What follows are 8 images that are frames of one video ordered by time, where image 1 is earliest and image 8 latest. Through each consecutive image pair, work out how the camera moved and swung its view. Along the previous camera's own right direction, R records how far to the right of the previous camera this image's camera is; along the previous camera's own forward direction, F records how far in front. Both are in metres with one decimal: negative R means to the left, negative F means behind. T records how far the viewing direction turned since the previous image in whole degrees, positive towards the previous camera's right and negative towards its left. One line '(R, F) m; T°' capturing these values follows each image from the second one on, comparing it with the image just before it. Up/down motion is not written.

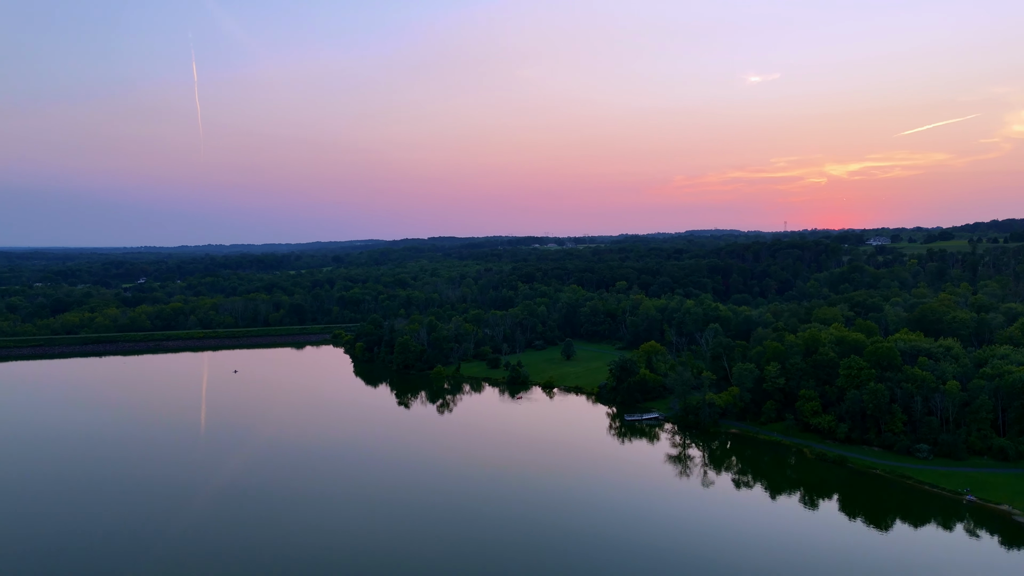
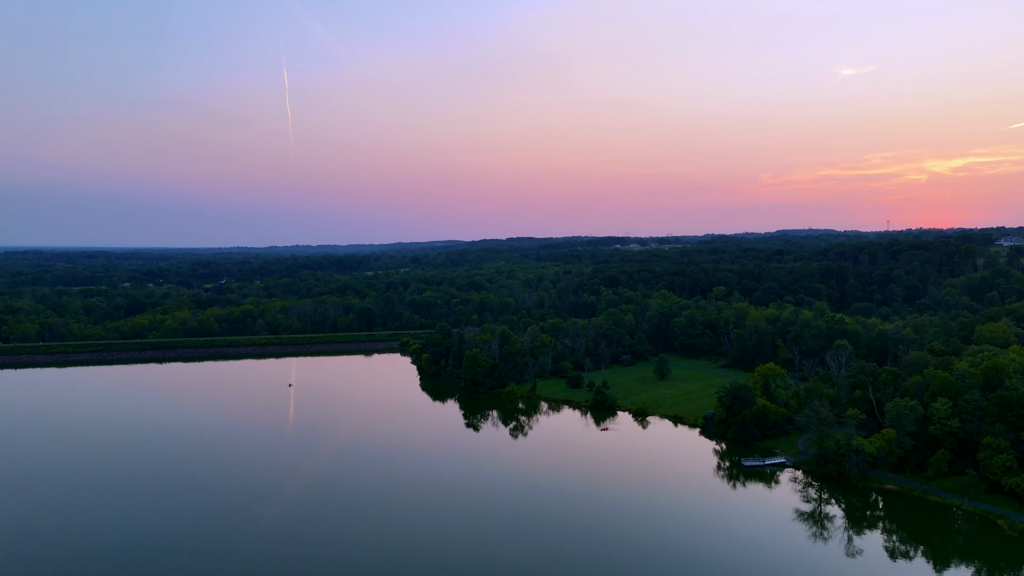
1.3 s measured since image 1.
(-0.3, +6.8) m; -6°
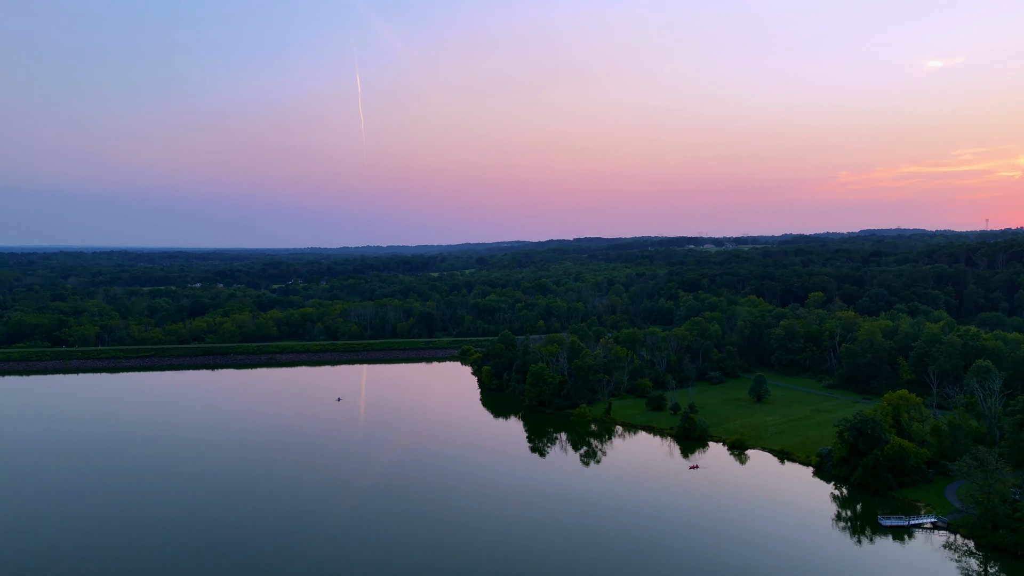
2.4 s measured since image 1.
(-0.2, +5.4) m; -5°
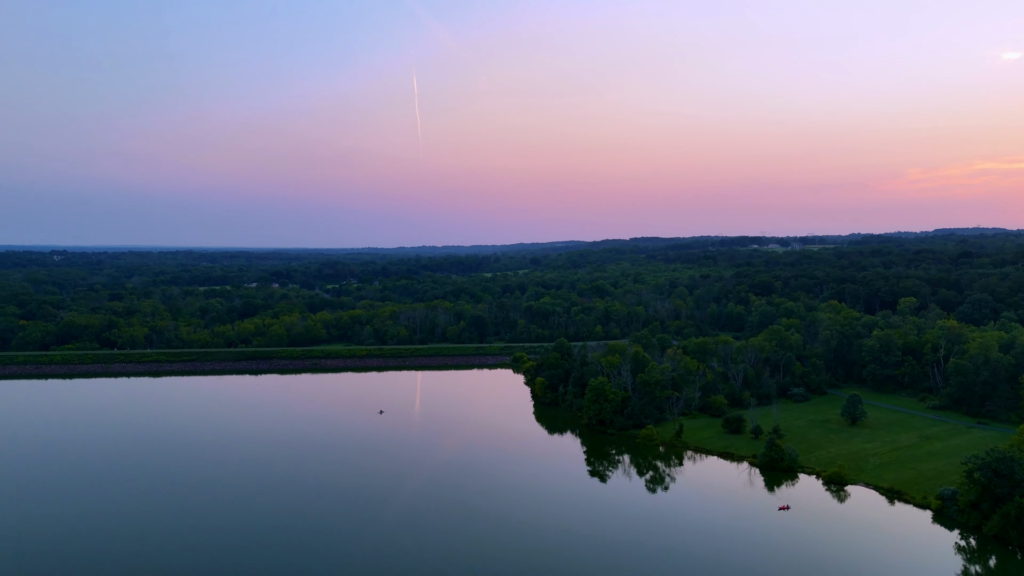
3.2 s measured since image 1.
(-0.2, +4.0) m; -4°
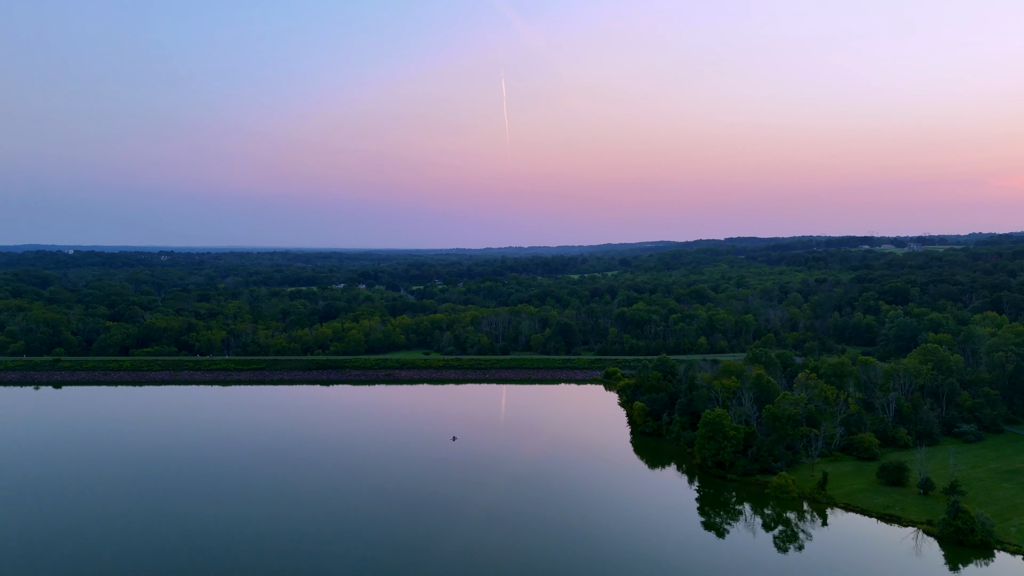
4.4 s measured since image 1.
(-0.4, +6.0) m; -6°
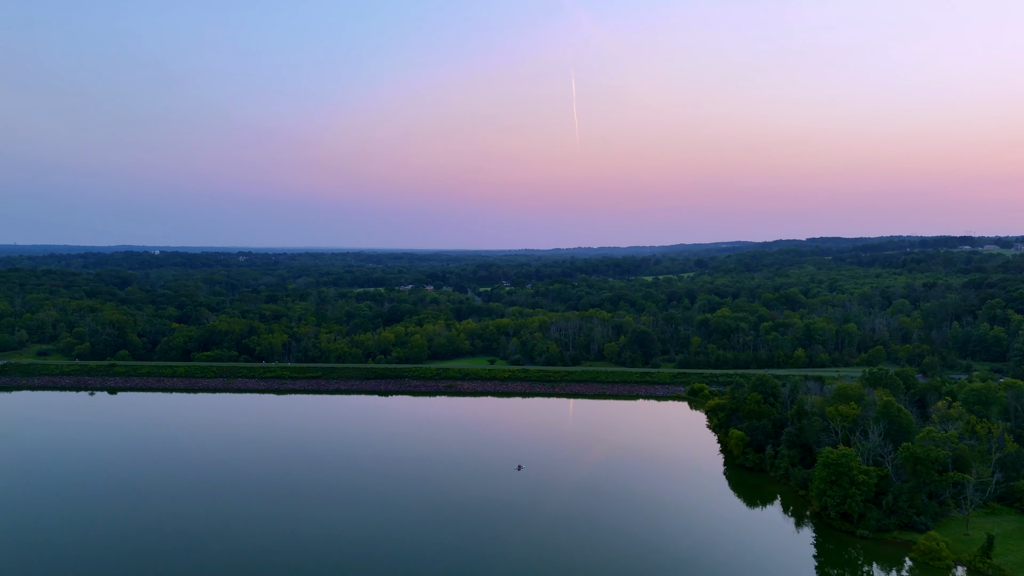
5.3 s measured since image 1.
(-0.3, +4.7) m; -5°
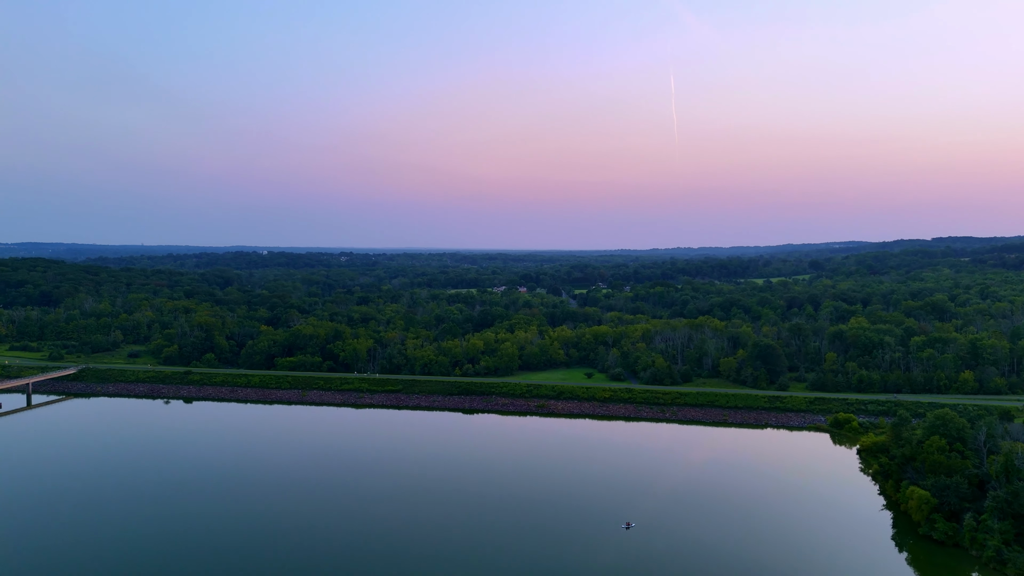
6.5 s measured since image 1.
(-0.4, +6.1) m; -7°
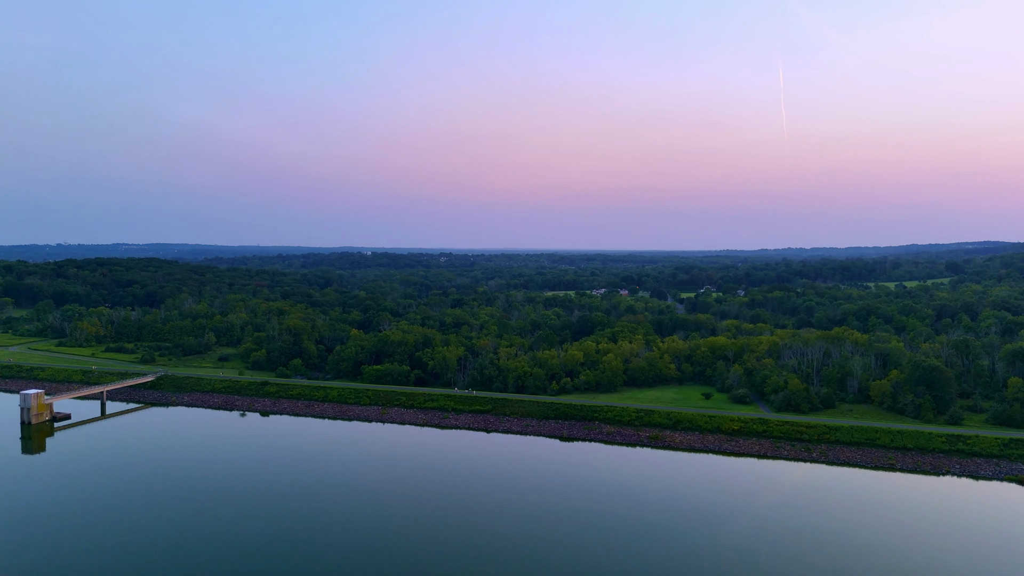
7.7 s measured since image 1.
(-0.4, +6.3) m; -7°
